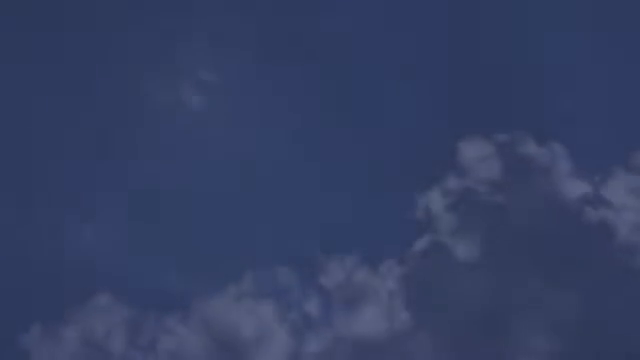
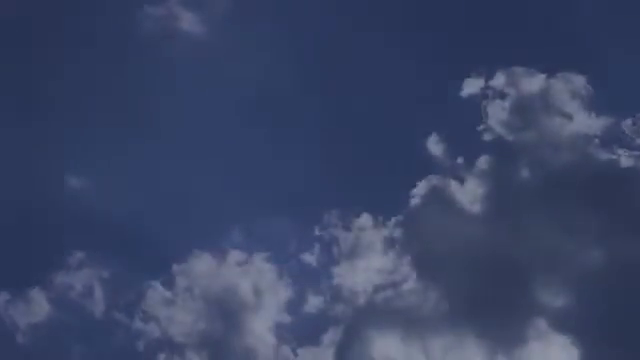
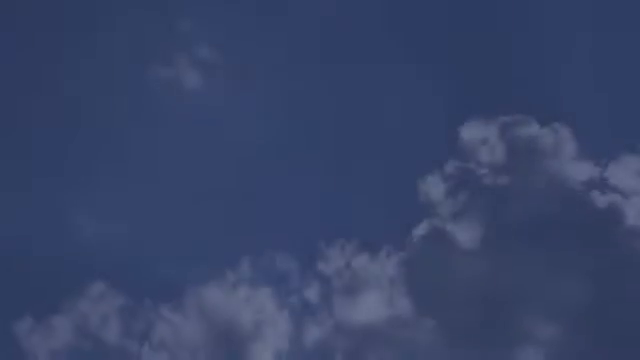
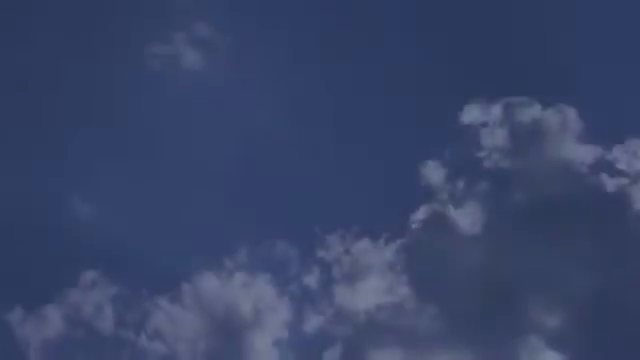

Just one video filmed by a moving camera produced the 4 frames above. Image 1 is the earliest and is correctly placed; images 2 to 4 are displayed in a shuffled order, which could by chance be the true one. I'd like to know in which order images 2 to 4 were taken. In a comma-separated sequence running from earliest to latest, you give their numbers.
3, 4, 2
